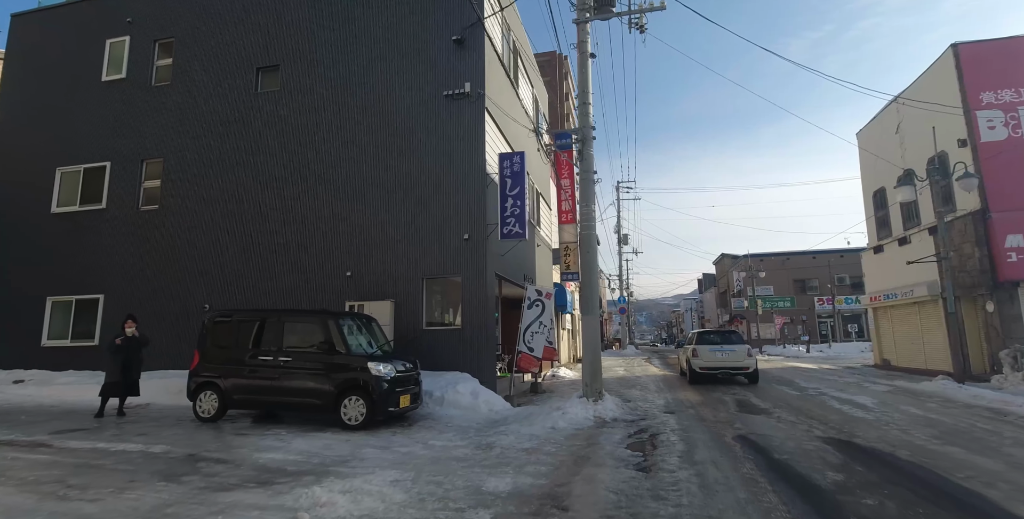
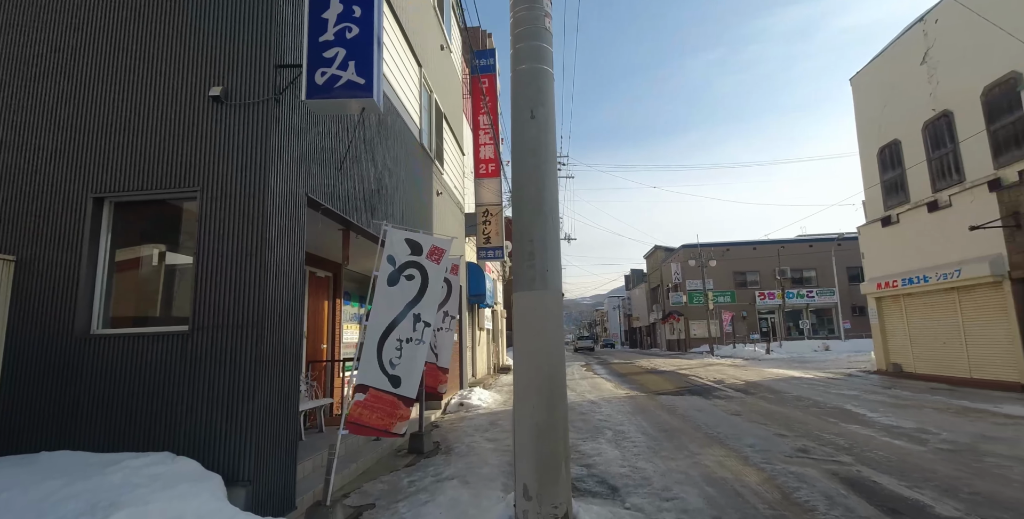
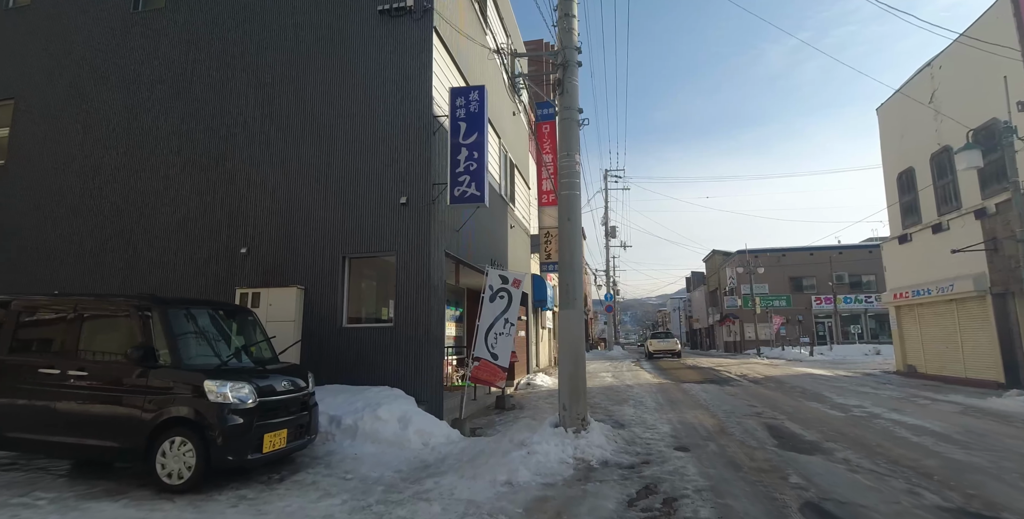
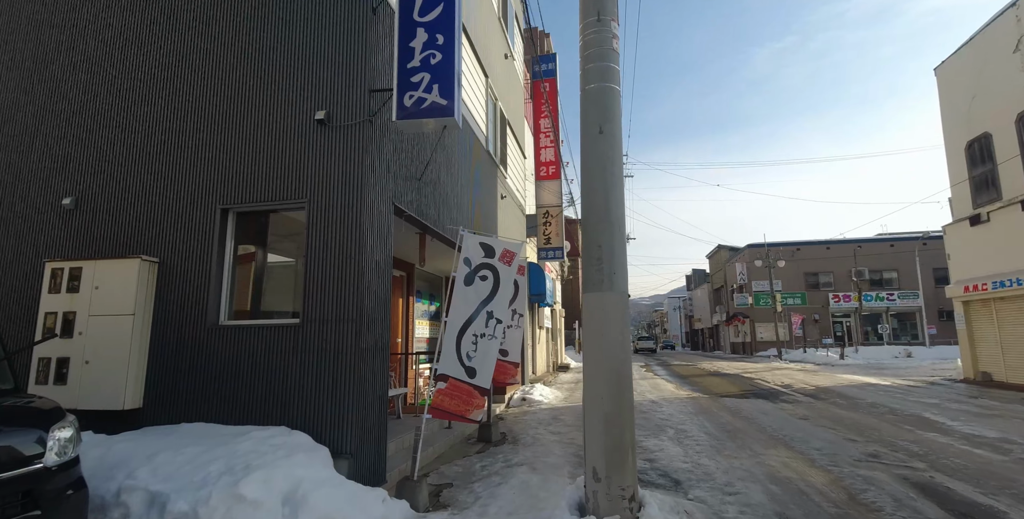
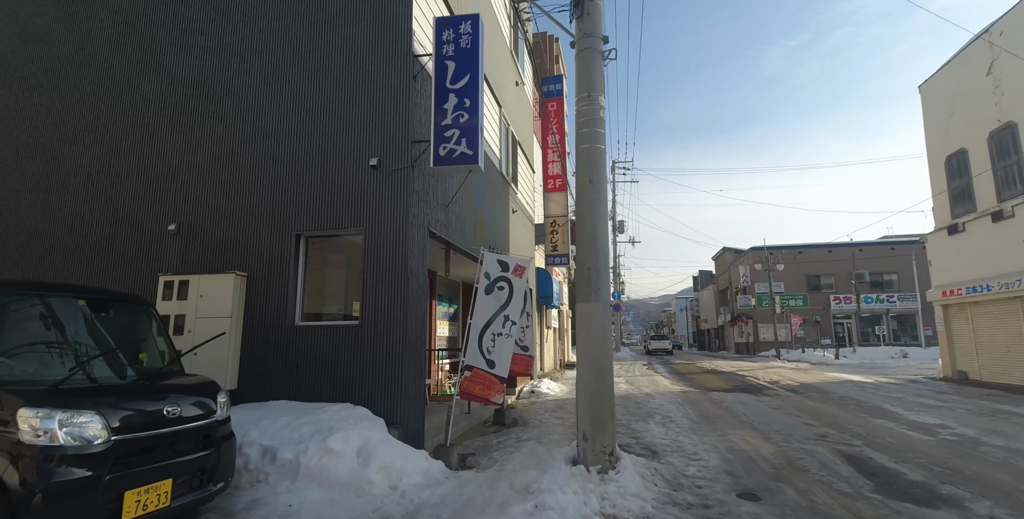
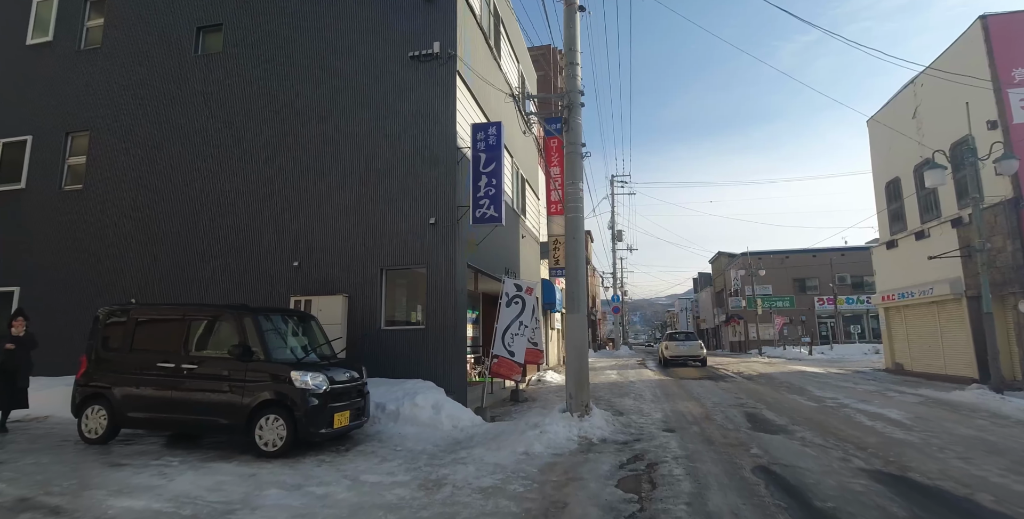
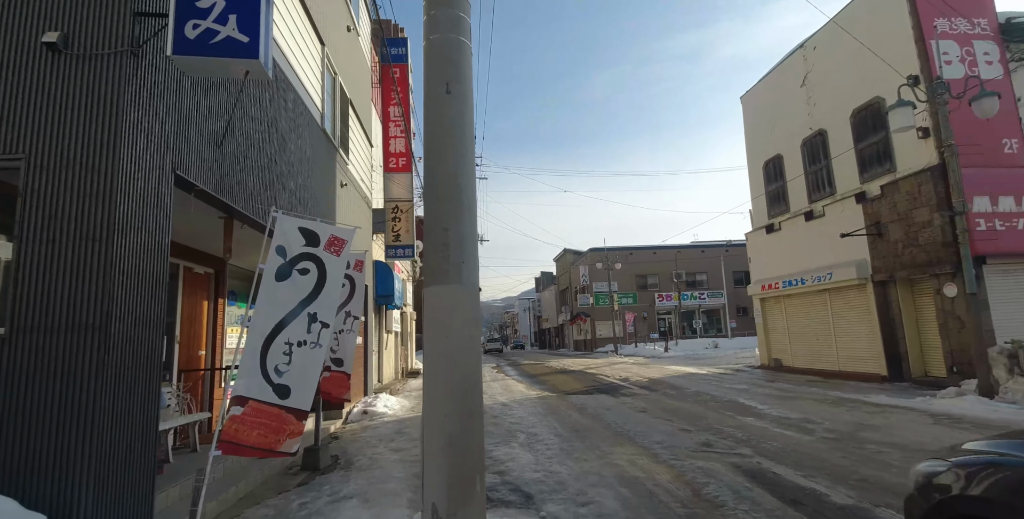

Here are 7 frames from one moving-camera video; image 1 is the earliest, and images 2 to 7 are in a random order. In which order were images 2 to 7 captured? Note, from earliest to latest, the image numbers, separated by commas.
6, 3, 5, 4, 2, 7
